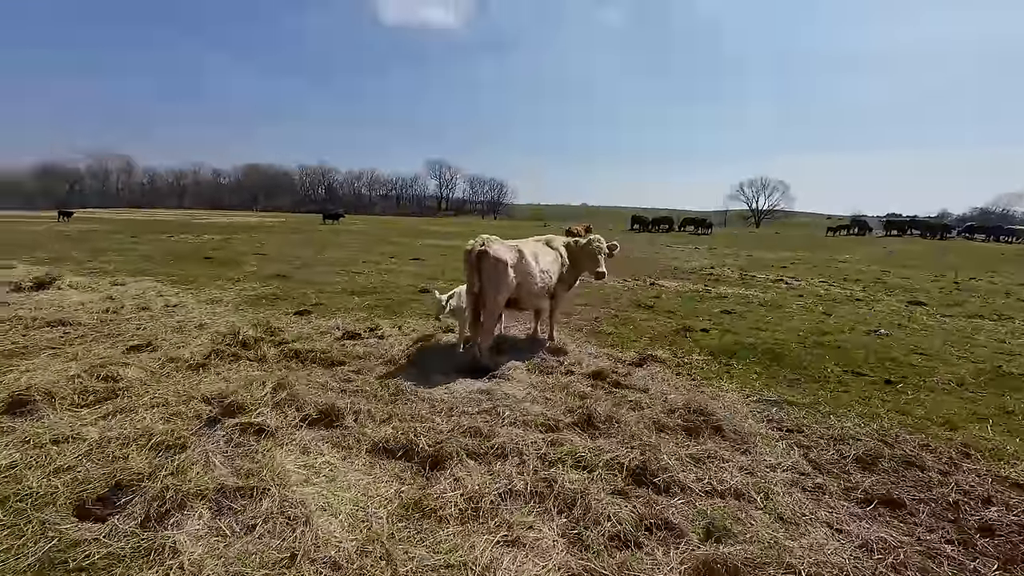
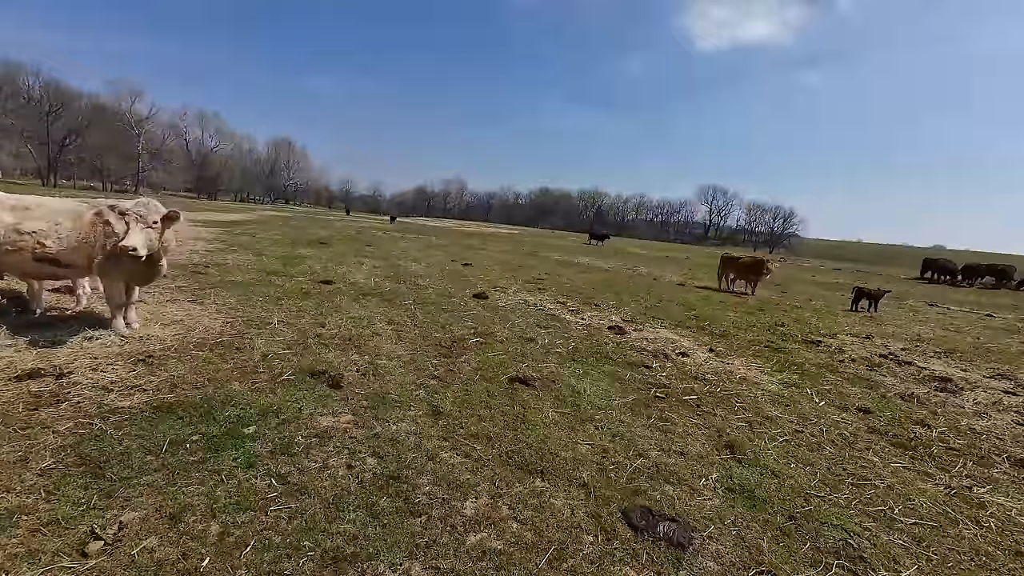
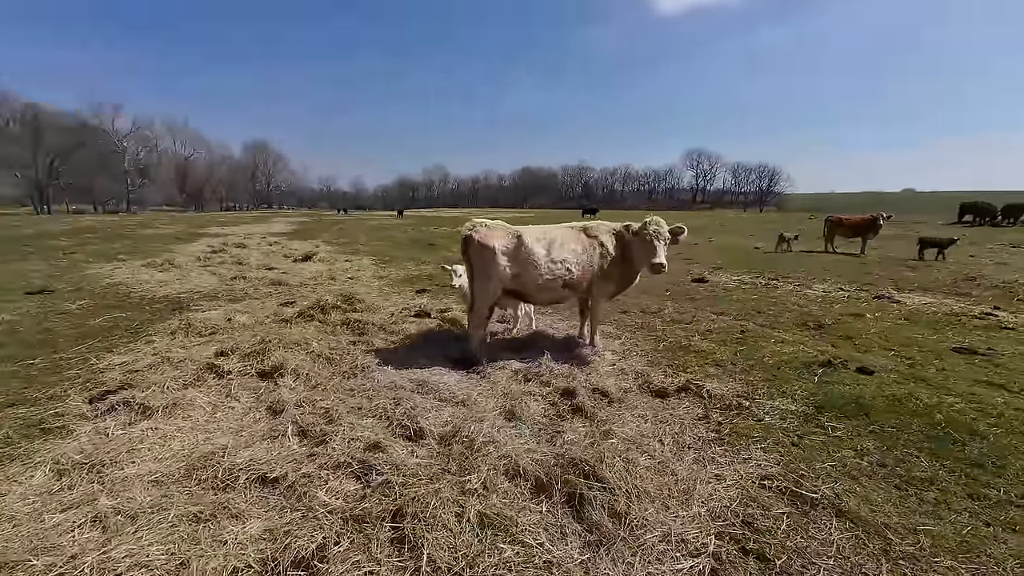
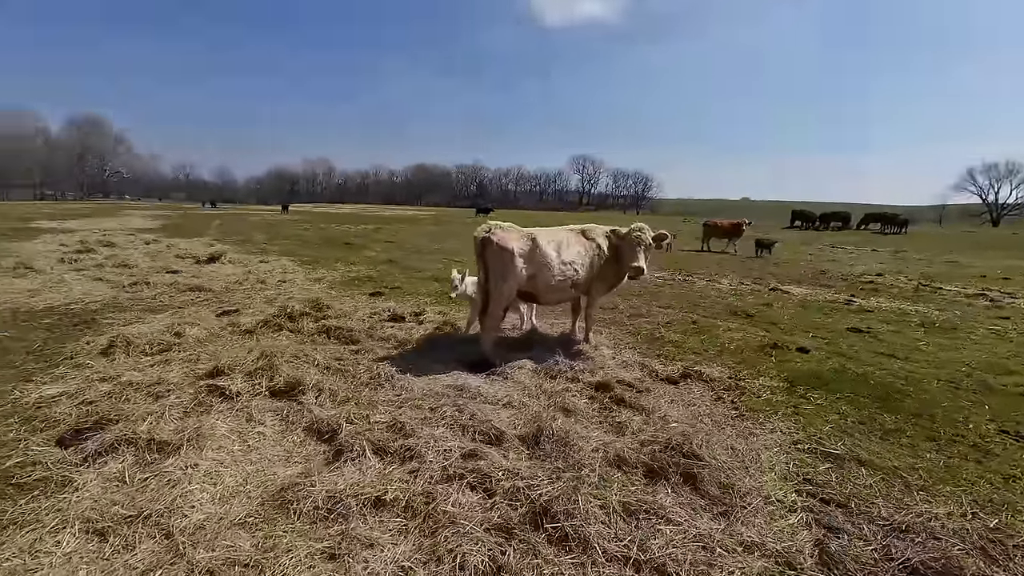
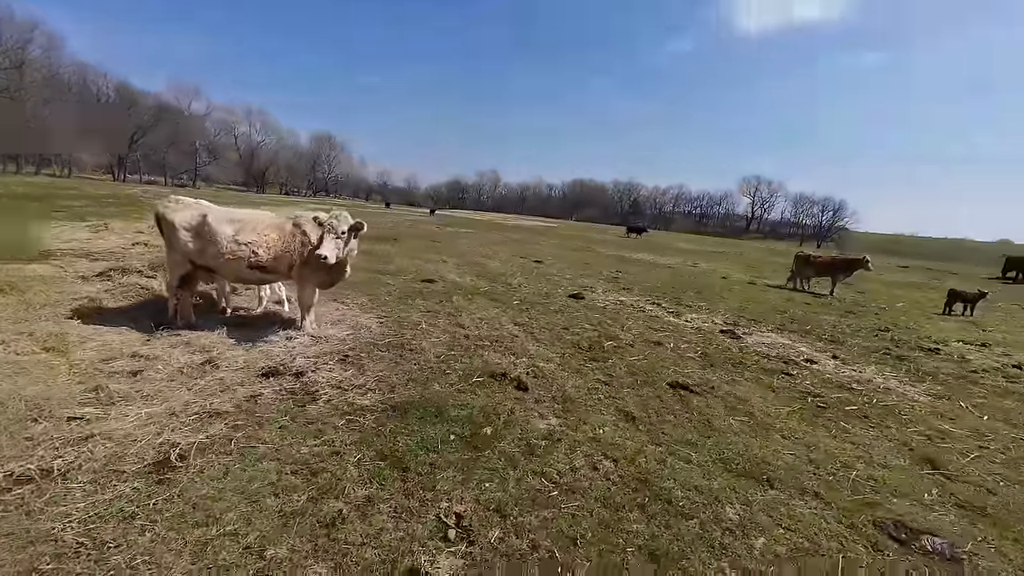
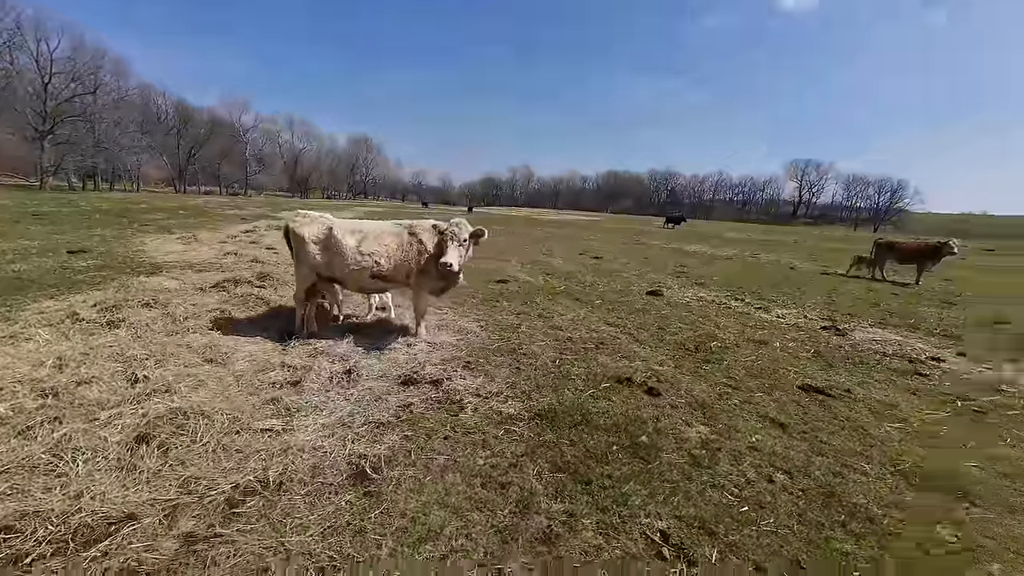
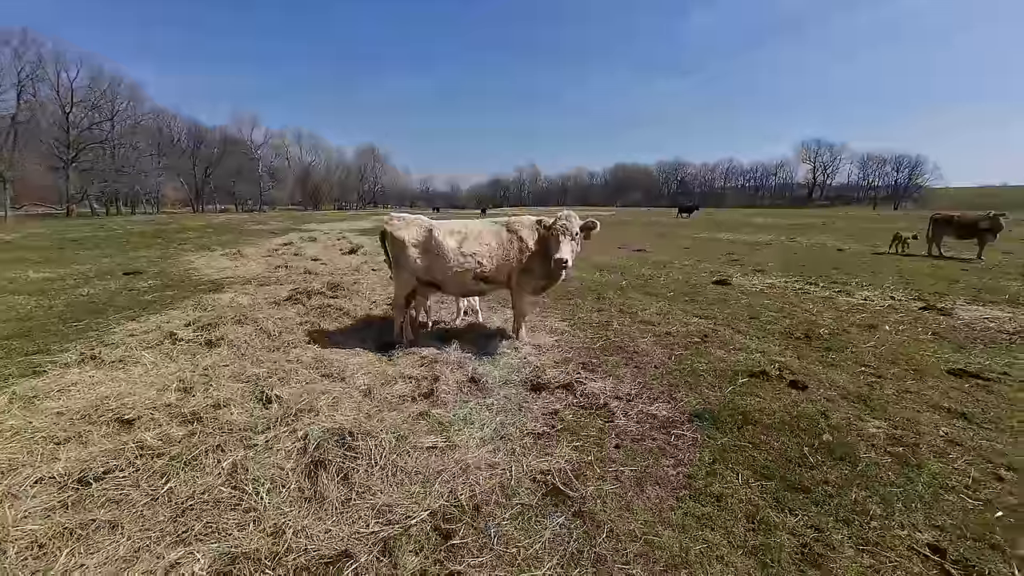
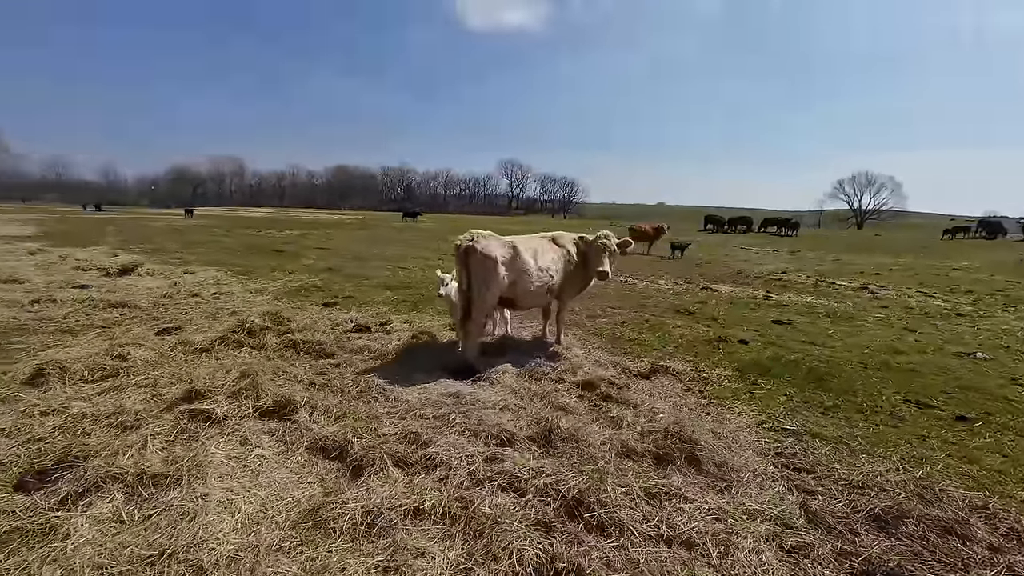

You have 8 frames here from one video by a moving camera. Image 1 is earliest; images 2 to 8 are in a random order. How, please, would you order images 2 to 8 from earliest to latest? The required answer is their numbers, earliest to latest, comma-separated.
8, 4, 3, 7, 6, 5, 2
